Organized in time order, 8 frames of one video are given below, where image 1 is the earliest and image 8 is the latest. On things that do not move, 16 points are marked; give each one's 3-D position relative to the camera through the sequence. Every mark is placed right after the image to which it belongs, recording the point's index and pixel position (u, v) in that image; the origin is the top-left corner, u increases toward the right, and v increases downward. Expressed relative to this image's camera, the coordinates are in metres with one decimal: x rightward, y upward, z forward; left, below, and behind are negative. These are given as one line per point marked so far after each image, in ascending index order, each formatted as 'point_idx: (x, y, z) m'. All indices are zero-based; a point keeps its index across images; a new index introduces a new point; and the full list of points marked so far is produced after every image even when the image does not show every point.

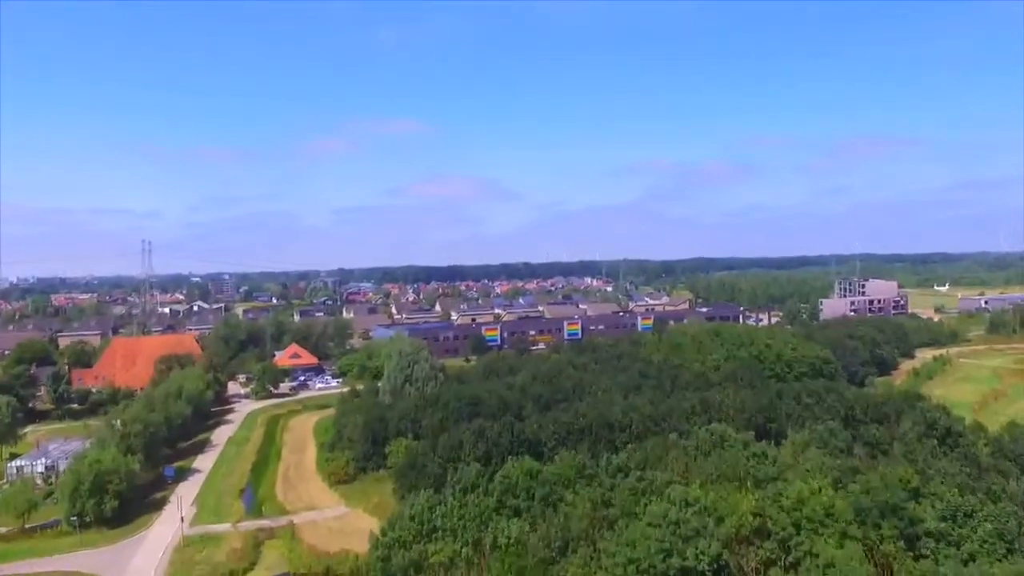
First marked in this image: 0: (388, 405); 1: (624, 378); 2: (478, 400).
0: (-2.8, -2.6, +17.8) m
1: (+2.6, -2.2, +18.4) m
2: (-0.7, -2.3, +16.4) m
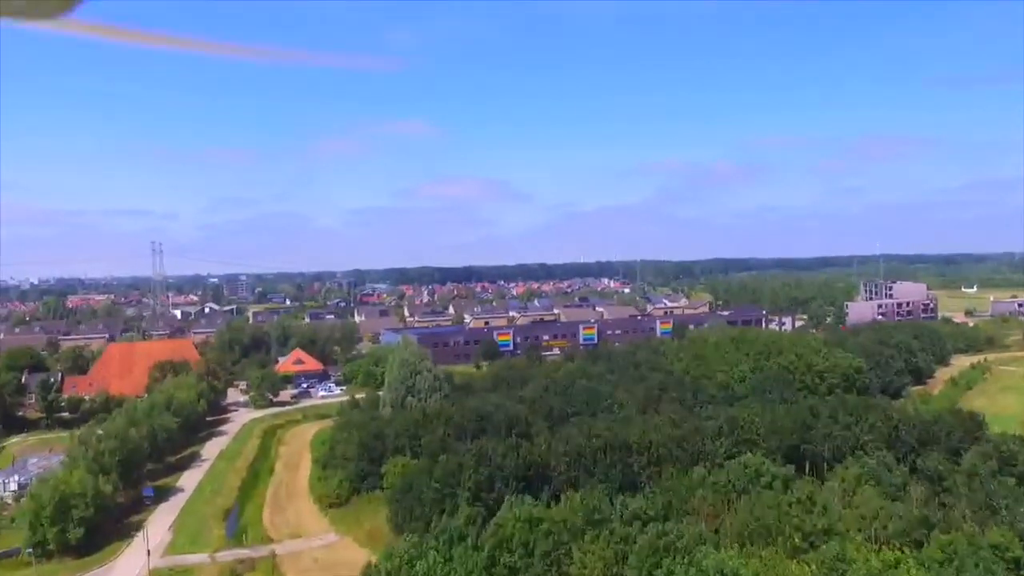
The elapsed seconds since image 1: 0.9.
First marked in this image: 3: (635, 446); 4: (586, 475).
0: (-2.6, -2.7, +16.5) m
1: (+2.8, -2.3, +17.0) m
2: (-0.6, -2.4, +15.1) m
3: (+1.9, -2.4, +12.0) m
4: (+1.1, -2.8, +11.9) m
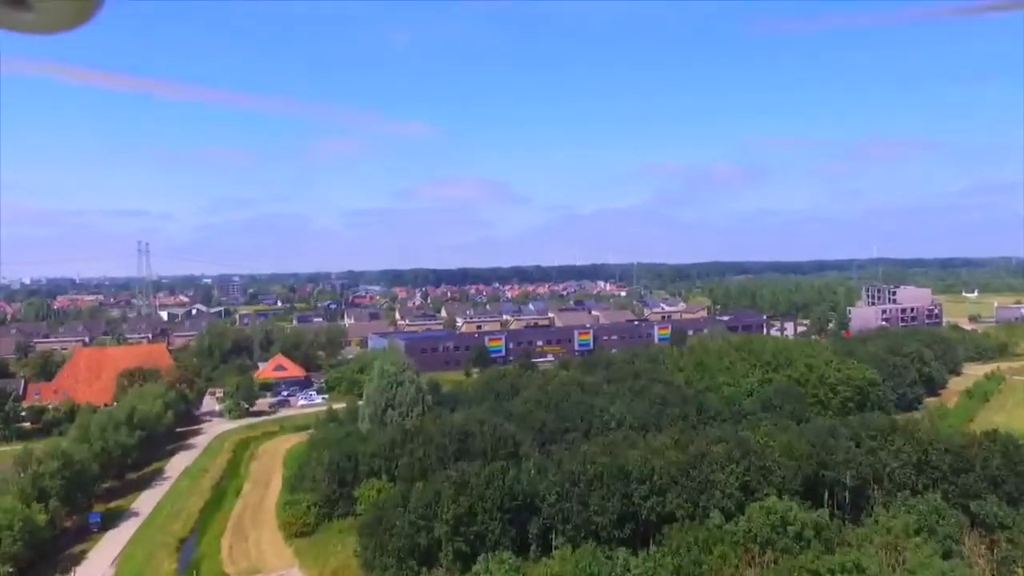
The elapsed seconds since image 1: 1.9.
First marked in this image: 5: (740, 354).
0: (-2.9, -2.8, +15.2) m
1: (+2.5, -2.4, +15.7) m
2: (-0.8, -2.5, +13.7) m
3: (+1.7, -2.5, +10.7) m
4: (+0.9, -2.9, +10.5) m
5: (+5.5, -1.6, +19.1) m
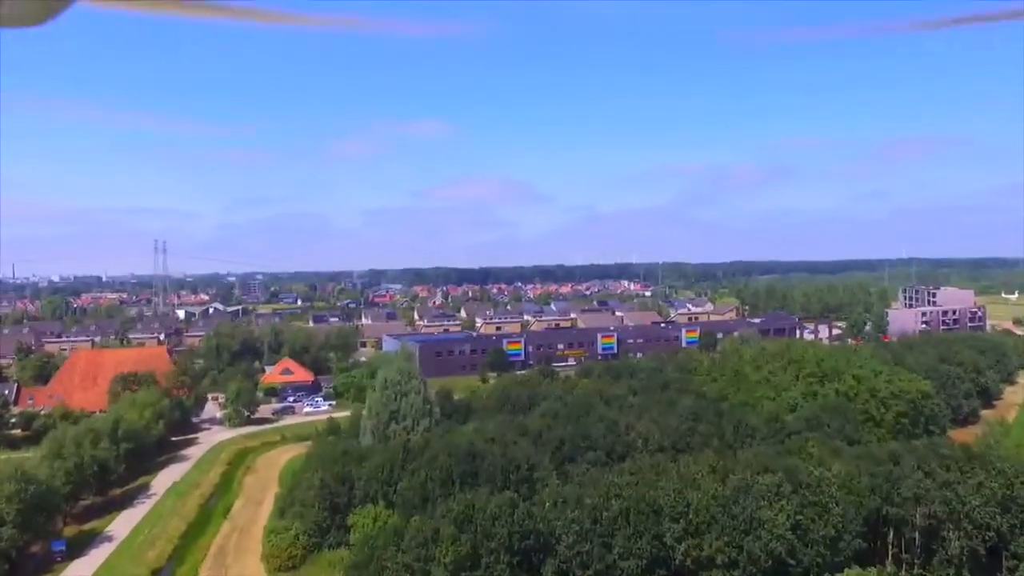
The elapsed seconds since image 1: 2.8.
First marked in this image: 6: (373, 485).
0: (-2.6, -2.8, +13.7) m
1: (+2.8, -2.4, +14.1) m
2: (-0.6, -2.6, +12.2) m
3: (+1.8, -2.6, +9.1) m
4: (+1.0, -3.0, +9.0) m
5: (+5.9, -1.7, +17.4) m
6: (-2.1, -3.0, +11.9) m
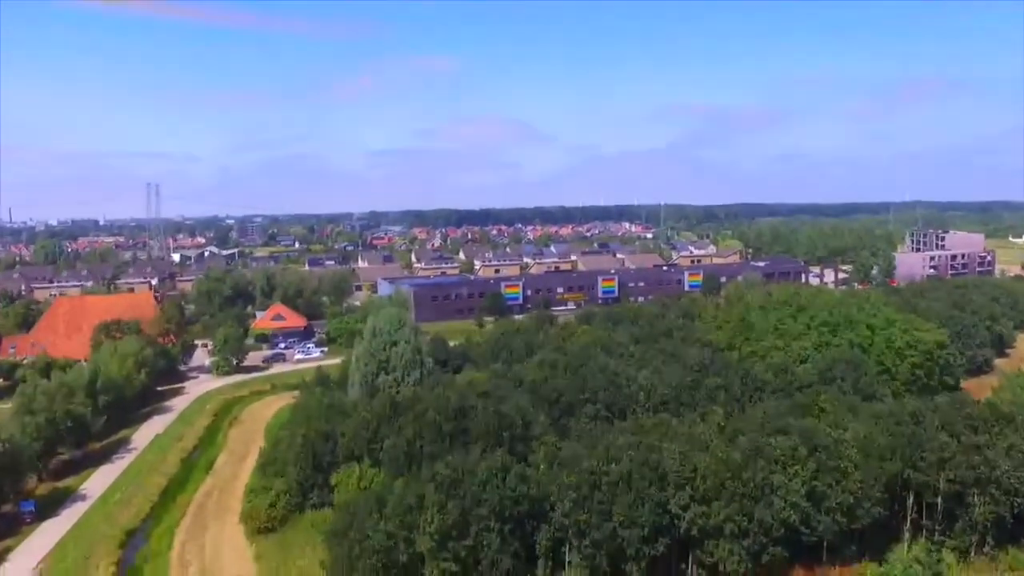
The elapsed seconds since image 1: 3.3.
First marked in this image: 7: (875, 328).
0: (-2.7, -1.9, +13.0) m
1: (+2.7, -1.5, +13.3) m
2: (-0.7, -1.8, +11.5) m
3: (+1.7, -2.0, +8.4) m
4: (+0.9, -2.4, +8.3) m
5: (+5.8, -0.5, +16.6) m
6: (-2.2, -2.2, +11.3) m
7: (+6.8, -0.8, +14.8) m
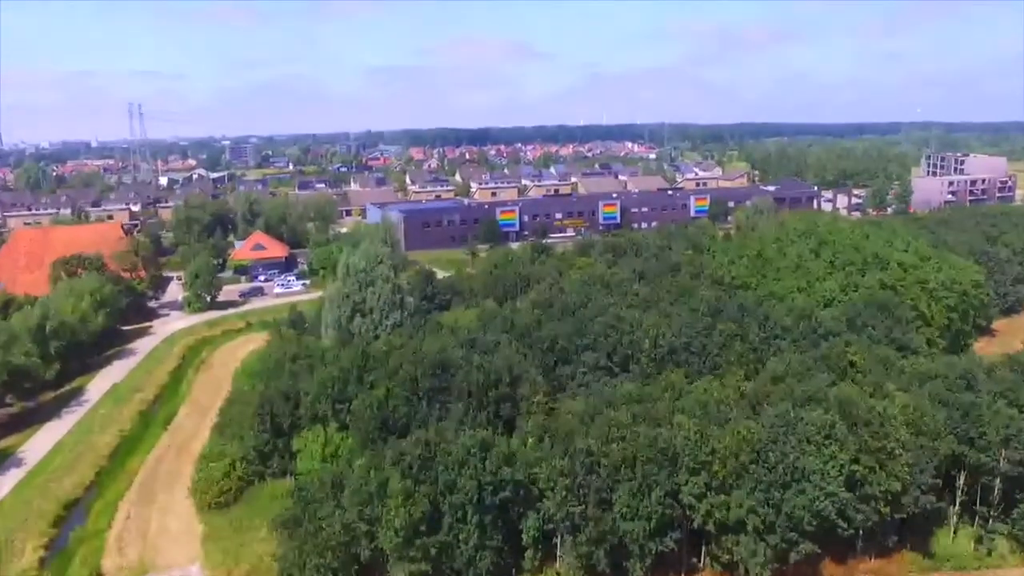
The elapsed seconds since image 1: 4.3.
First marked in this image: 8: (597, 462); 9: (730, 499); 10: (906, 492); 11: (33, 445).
0: (-2.9, -1.0, +11.6) m
1: (+2.6, -0.5, +11.9) m
2: (-0.8, -1.0, +10.1) m
3: (+1.5, -1.5, +7.0) m
4: (+0.8, -1.9, +7.0) m
5: (+5.7, +0.8, +15.0) m
6: (-2.4, -1.4, +9.9) m
7: (+6.7, +0.3, +13.2) m
8: (+0.8, -1.6, +7.1) m
9: (+1.9, -1.8, +6.9) m
10: (+3.6, -1.8, +7.1) m
11: (-6.9, -2.2, +11.5) m
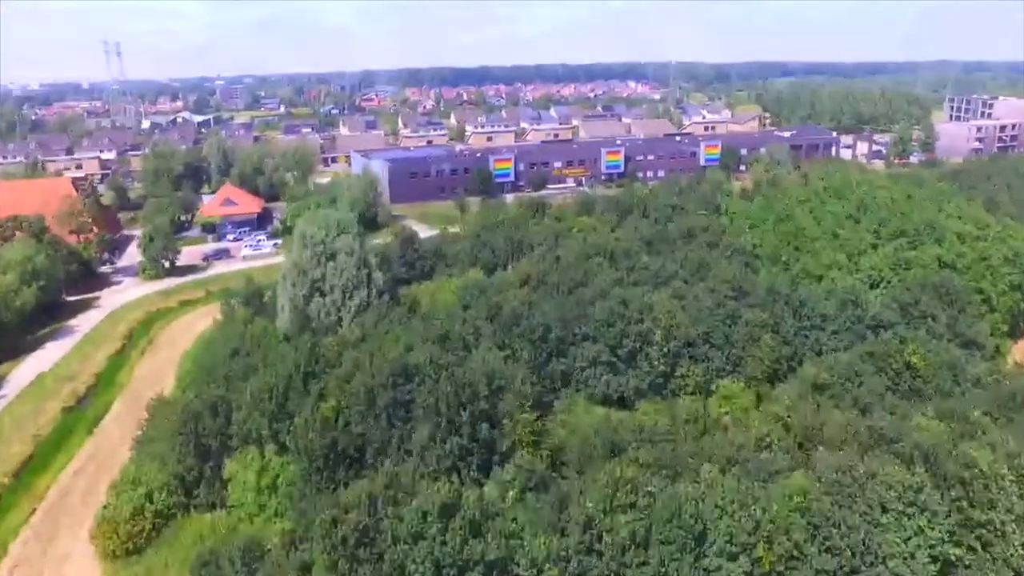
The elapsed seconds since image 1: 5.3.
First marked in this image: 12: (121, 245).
0: (-3.1, -0.8, +9.7) m
1: (+2.4, -0.2, +9.9) m
2: (-1.0, -0.9, +8.2) m
3: (+1.3, -1.6, +5.2) m
4: (+0.6, -2.0, +5.1) m
5: (+5.5, +1.3, +12.9) m
6: (-2.6, -1.3, +8.0) m
7: (+6.5, +0.7, +11.2) m
8: (+0.6, -1.7, +5.3) m
9: (+1.7, -1.9, +5.0) m
10: (+3.4, -1.9, +5.3) m
11: (-7.1, -2.0, +9.6) m
12: (-9.8, +1.2, +19.8) m
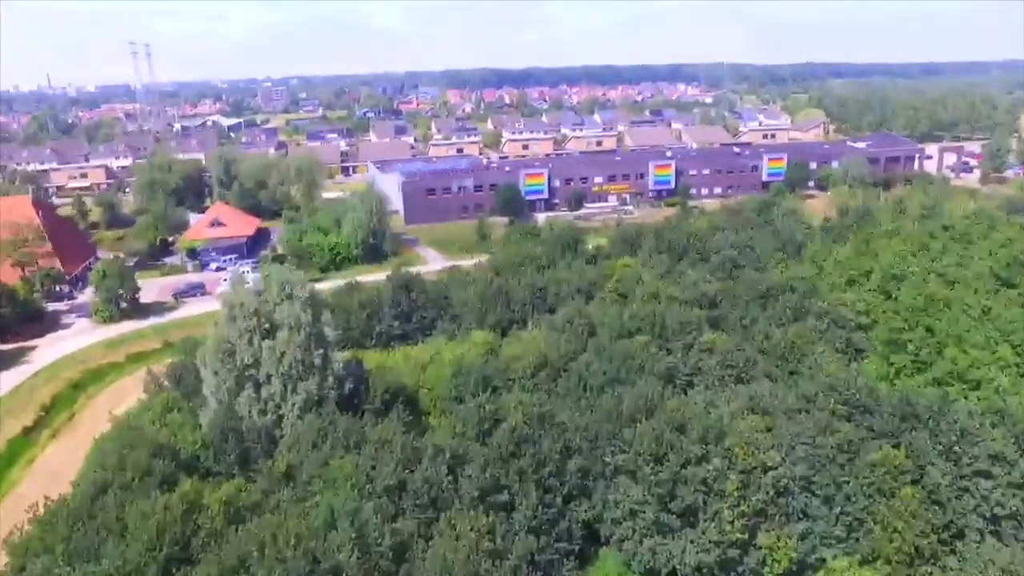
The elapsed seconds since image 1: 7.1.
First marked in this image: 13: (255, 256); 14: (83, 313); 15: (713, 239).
0: (-3.1, -1.7, +6.6) m
1: (+2.4, -1.2, +6.5) m
2: (-1.2, -1.8, +5.0) m
3: (+1.1, -2.6, +1.8) m
4: (+0.3, -3.0, +1.9) m
5: (+5.7, +0.3, +9.4) m
6: (-2.7, -2.2, +4.9) m
7: (+6.5, -0.3, +7.6) m
8: (+0.3, -2.6, +2.0) m
9: (+1.4, -2.9, +1.7) m
10: (+3.1, -2.9, +1.8) m
11: (-7.2, -2.8, +6.8) m
12: (-9.2, +0.4, +17.1) m
13: (-6.1, +0.8, +19.1) m
14: (-8.1, -0.5, +15.0) m
15: (+3.3, +0.7, +13.1) m
